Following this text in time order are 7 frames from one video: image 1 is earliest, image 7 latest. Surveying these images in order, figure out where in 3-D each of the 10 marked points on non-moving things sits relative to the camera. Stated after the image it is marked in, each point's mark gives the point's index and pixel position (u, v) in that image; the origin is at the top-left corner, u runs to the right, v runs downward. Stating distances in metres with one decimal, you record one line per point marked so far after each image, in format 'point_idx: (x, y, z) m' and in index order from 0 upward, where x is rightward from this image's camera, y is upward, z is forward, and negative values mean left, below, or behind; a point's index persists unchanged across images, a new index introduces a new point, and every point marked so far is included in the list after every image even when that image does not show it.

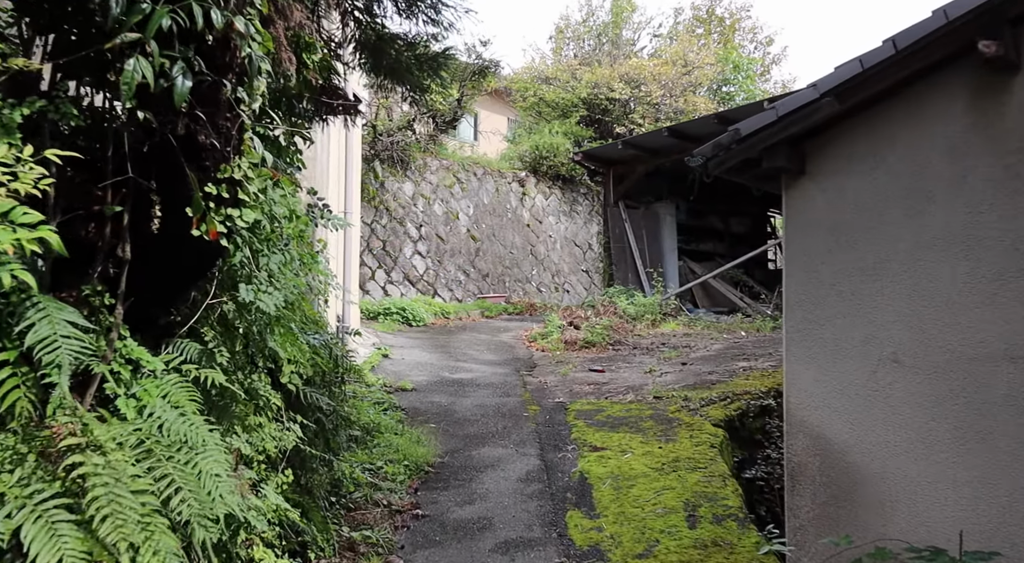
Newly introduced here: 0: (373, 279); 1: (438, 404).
0: (-1.9, 0.0, +12.2) m
1: (-0.5, -0.8, +5.9) m
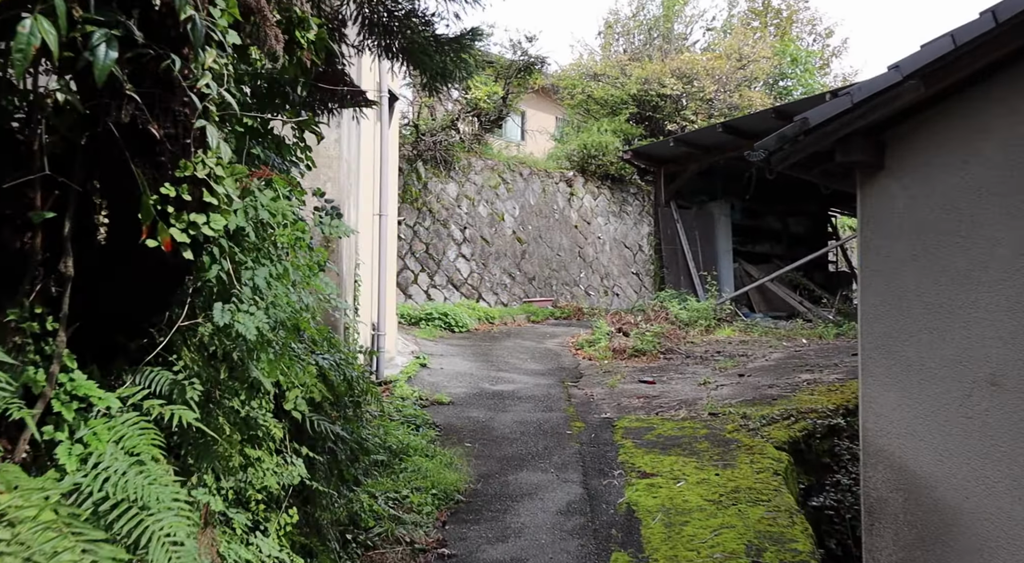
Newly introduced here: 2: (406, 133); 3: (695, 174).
0: (-1.3, 0.0, +11.8) m
1: (-0.2, -0.9, +5.5) m
2: (-1.5, +2.1, +12.5) m
3: (+2.3, +1.4, +11.4) m
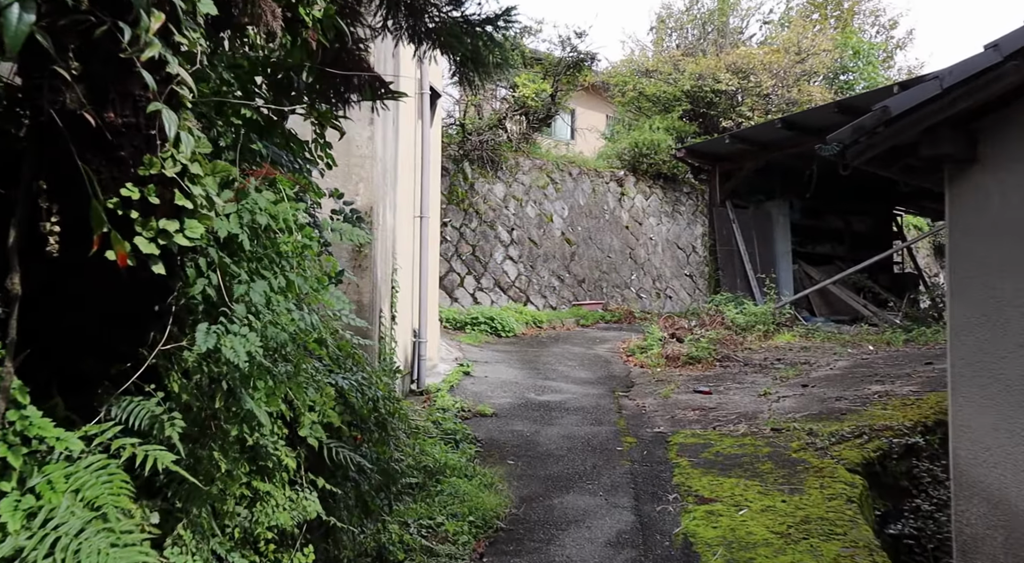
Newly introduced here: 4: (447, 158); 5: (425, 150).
0: (-0.7, -0.1, +11.6) m
1: (0.0, -0.9, +5.2) m
2: (-0.8, +2.0, +12.3) m
3: (+2.9, +1.3, +10.9) m
4: (-0.9, +1.7, +12.0) m
5: (-0.6, +1.0, +6.7) m
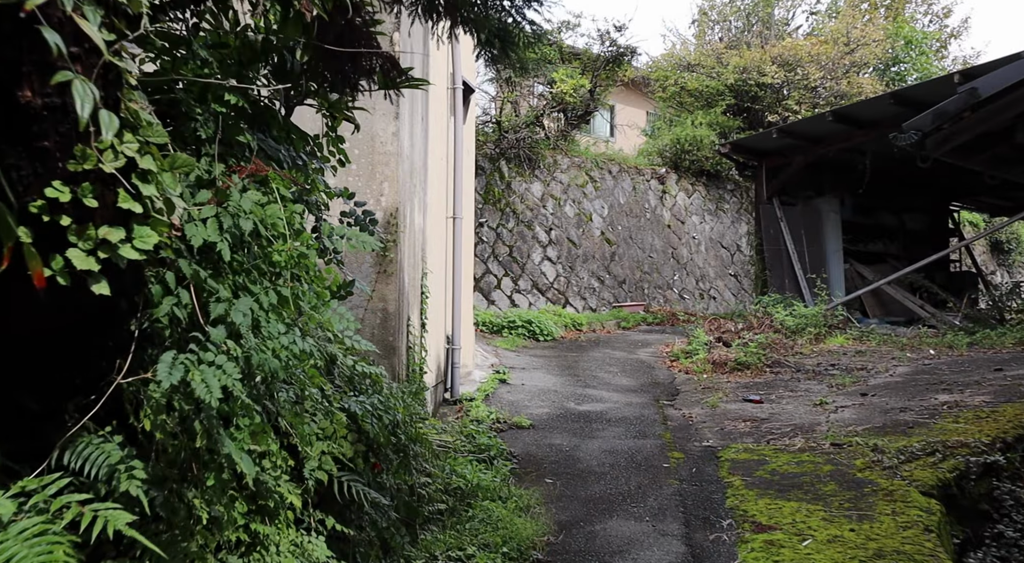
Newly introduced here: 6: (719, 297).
0: (-0.2, -0.1, +11.3) m
1: (+0.3, -0.9, +4.9) m
2: (-0.3, +2.0, +12.0) m
3: (+3.4, +1.3, +10.5) m
4: (-0.4, +1.6, +11.7) m
5: (-0.4, +1.0, +6.4) m
6: (+3.2, -0.2, +13.8) m
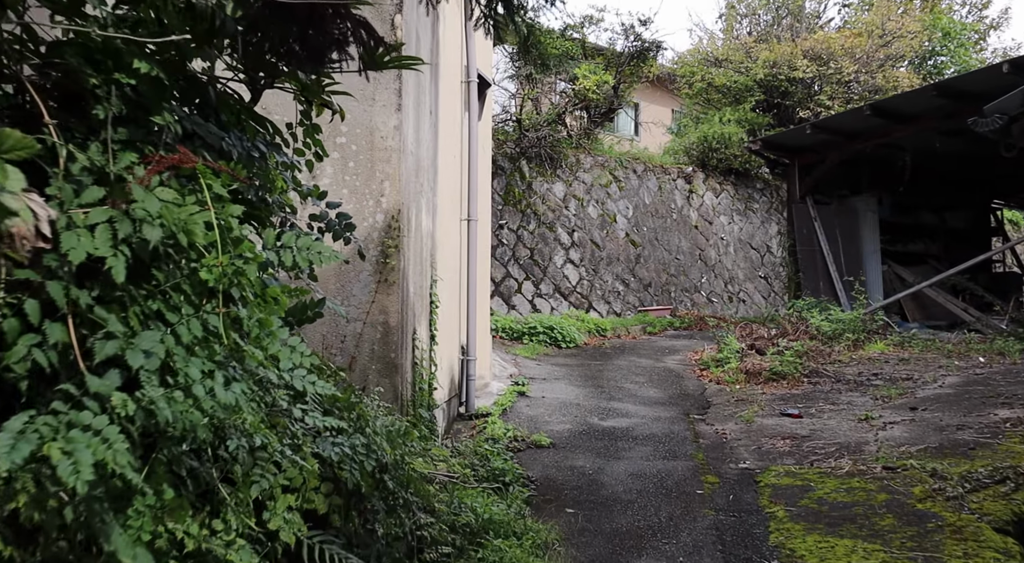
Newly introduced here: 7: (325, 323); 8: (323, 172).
0: (+0.1, -0.1, +10.9) m
1: (+0.3, -1.0, +4.5) m
2: (0.0, +2.0, +11.6) m
3: (+3.6, +1.3, +10.0) m
4: (-0.1, +1.6, +11.3) m
5: (-0.3, +0.9, +6.0) m
6: (+3.5, -0.3, +13.3) m
7: (-0.7, -0.2, +3.5) m
8: (-0.7, +0.4, +3.5) m
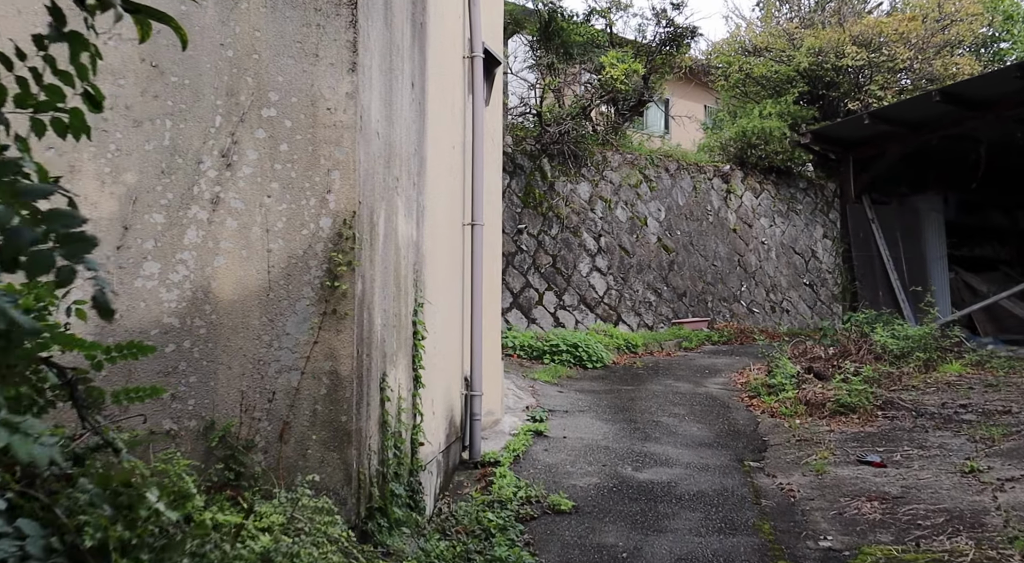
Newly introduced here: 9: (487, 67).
0: (+0.3, -0.2, +9.8) m
1: (+0.4, -1.0, +3.4) m
2: (+0.2, +1.8, +10.5) m
3: (+3.8, +1.2, +8.8) m
4: (+0.1, +1.5, +10.2) m
5: (-0.2, +0.8, +4.9) m
6: (+3.8, -0.4, +12.2) m
7: (-0.7, -0.3, +2.4) m
8: (-0.7, +0.3, +2.5) m
9: (-0.1, +1.2, +5.2) m
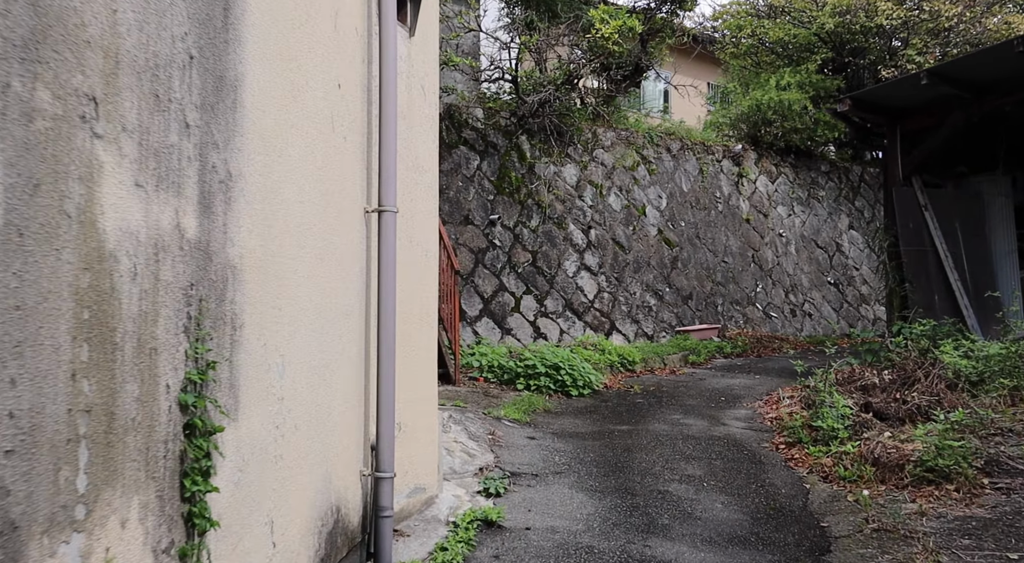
0: (0.0, -0.3, +8.0) m
1: (+0.1, -1.1, +1.7) m
2: (-0.1, +1.8, +8.7) m
3: (+3.5, +1.2, +7.1) m
4: (-0.2, +1.4, +8.5) m
5: (-0.4, +0.8, +3.1) m
6: (+3.5, -0.4, +10.4) m
7: (-1.0, -0.3, +0.7) m
8: (-1.0, +0.3, +0.7) m
9: (-0.4, +1.2, +3.5) m
